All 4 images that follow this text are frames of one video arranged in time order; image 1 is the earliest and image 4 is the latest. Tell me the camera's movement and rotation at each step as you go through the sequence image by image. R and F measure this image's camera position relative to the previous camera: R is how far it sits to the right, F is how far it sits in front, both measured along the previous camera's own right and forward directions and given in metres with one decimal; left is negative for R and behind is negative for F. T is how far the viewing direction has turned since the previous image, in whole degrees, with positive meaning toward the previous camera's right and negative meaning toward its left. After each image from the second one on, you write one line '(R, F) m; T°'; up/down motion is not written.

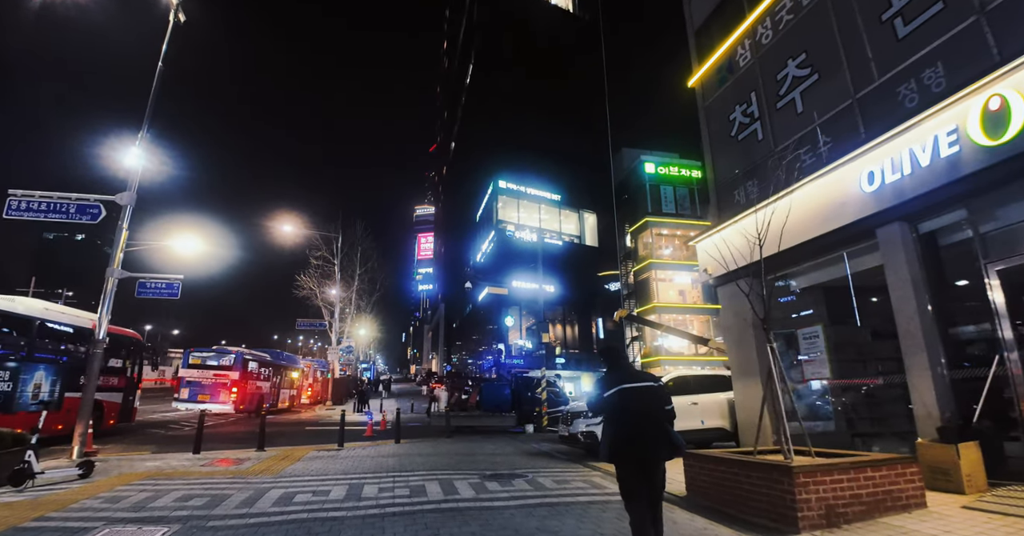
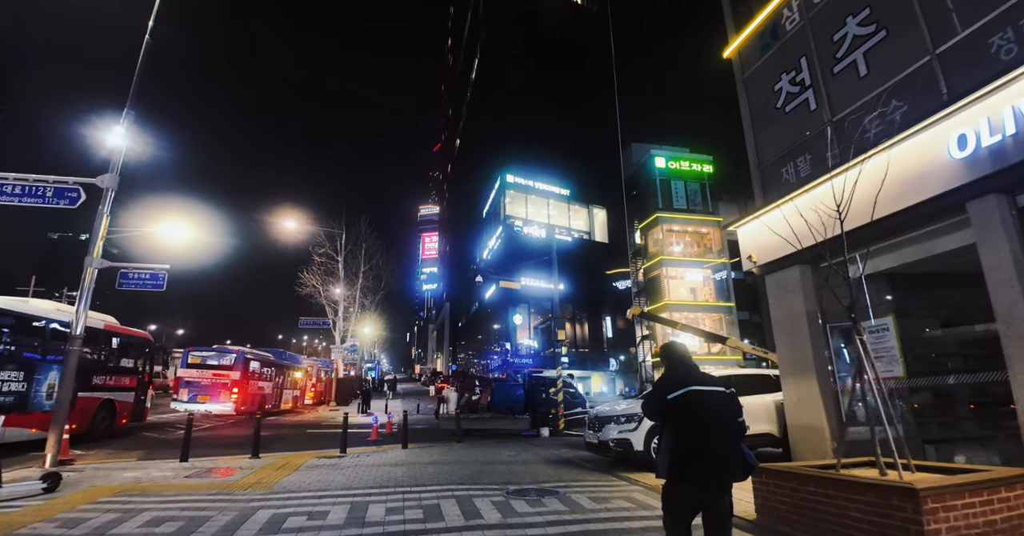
(-0.3, +1.0) m; 0°
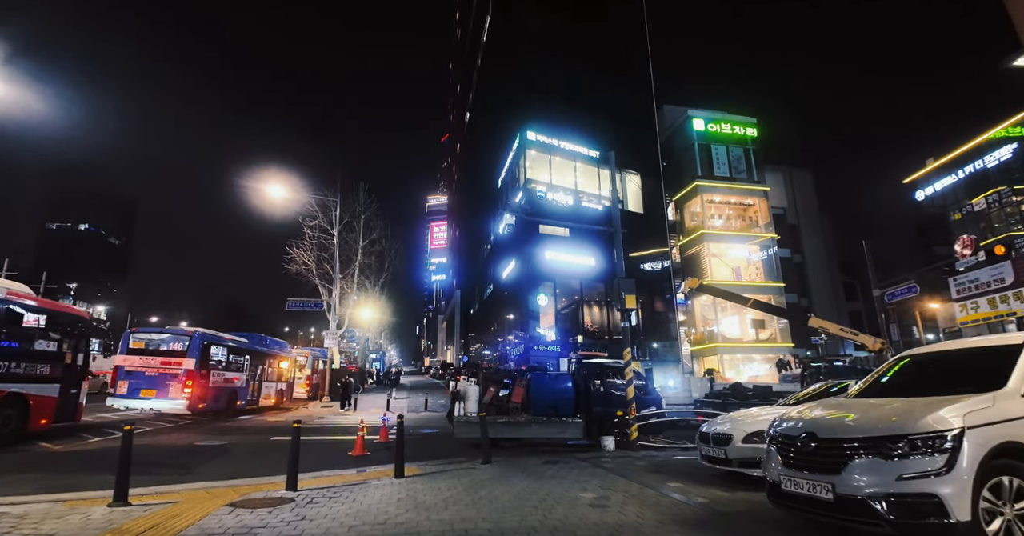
(-0.8, +4.6) m; -1°
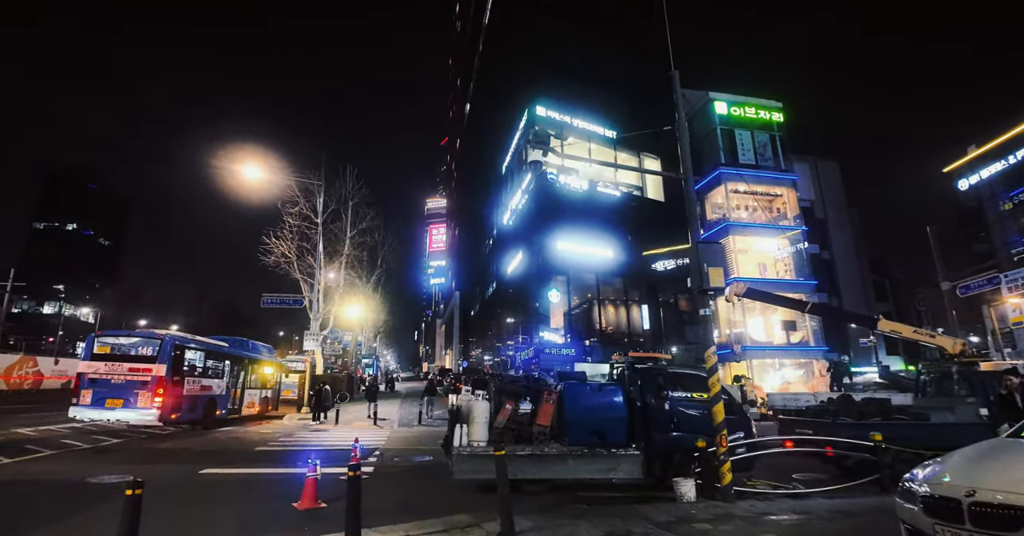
(-0.4, +3.2) m; 0°
